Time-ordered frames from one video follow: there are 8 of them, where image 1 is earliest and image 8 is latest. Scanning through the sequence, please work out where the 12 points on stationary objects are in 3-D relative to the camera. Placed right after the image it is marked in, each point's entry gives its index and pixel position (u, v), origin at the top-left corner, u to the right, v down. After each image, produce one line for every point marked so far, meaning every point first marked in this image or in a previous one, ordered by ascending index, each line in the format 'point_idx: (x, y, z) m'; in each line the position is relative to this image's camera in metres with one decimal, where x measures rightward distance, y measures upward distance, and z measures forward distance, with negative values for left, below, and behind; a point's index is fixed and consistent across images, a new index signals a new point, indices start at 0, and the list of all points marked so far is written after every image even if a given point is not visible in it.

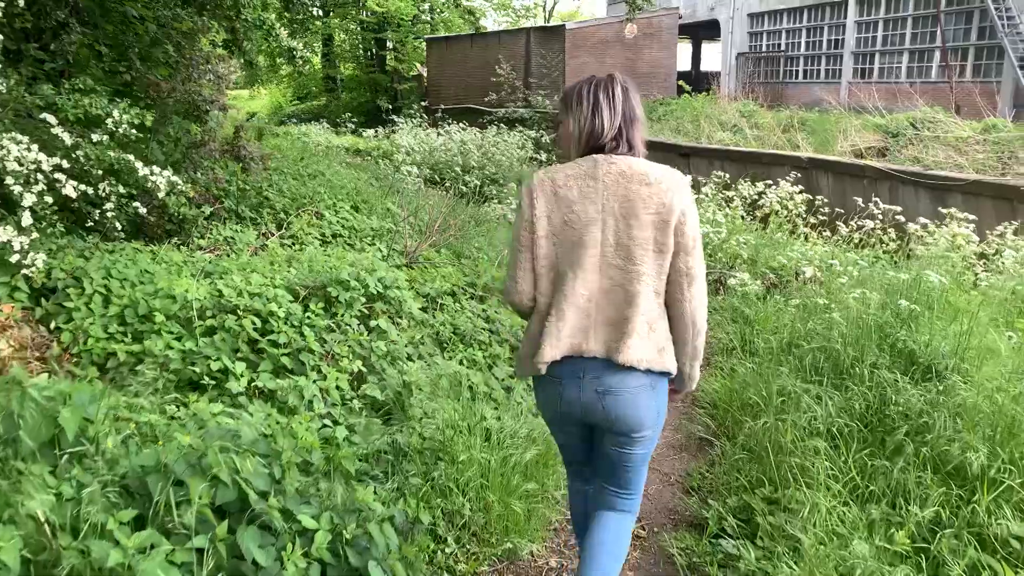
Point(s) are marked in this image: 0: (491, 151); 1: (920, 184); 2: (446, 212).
0: (-0.3, +2.1, +12.7) m
1: (+5.7, +1.5, +11.5) m
2: (-0.6, +0.7, +7.5) m
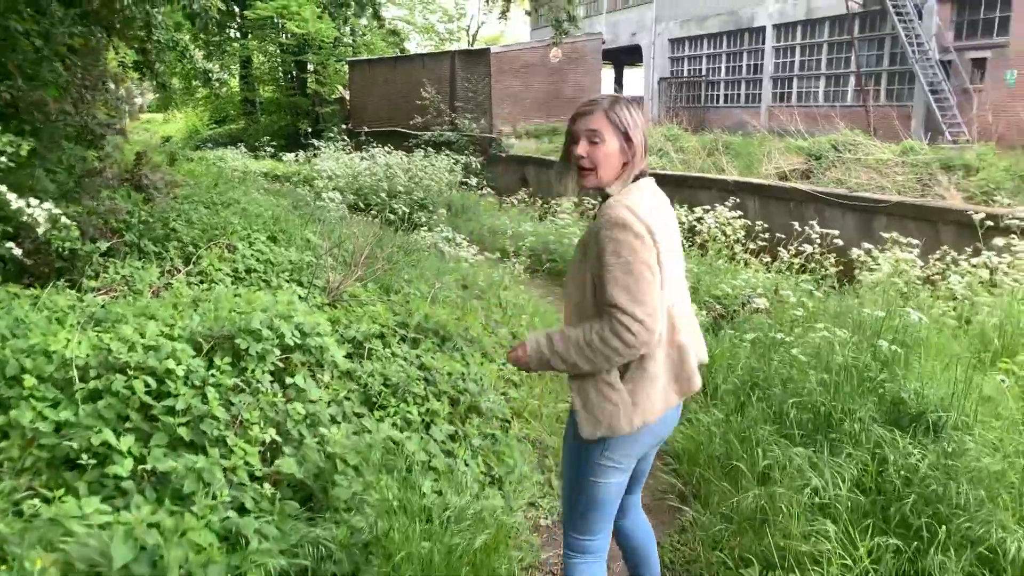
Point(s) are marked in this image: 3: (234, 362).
0: (-1.4, +1.6, +12.2) m
1: (+4.7, +1.1, +11.6) m
2: (-1.2, +0.3, +7.0) m
3: (-1.3, -0.4, +3.7) m
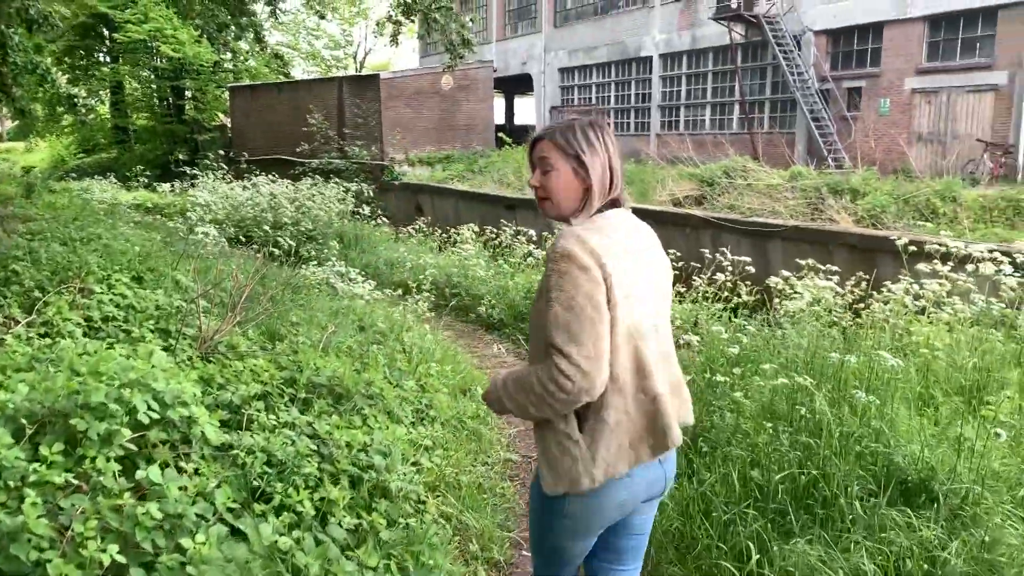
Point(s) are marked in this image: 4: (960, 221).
0: (-2.9, +1.1, +11.4) m
1: (+3.3, +0.8, +11.6) m
2: (-2.0, 0.0, +6.2) m
3: (-1.6, -0.6, +3.0) m
4: (+6.3, +1.0, +11.4) m
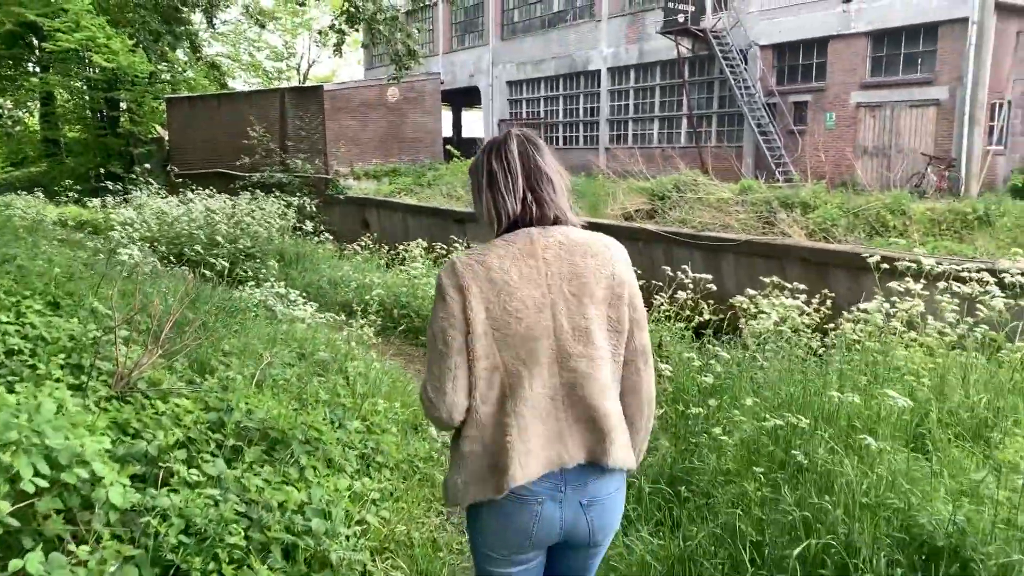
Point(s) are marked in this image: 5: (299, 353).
0: (-3.6, +0.8, +10.9) m
1: (+2.6, +0.6, +11.4) m
2: (-2.3, -0.2, +5.7) m
3: (-1.7, -0.7, +2.5) m
4: (+5.6, +0.8, +11.5) m
5: (-1.4, -0.4, +5.3) m
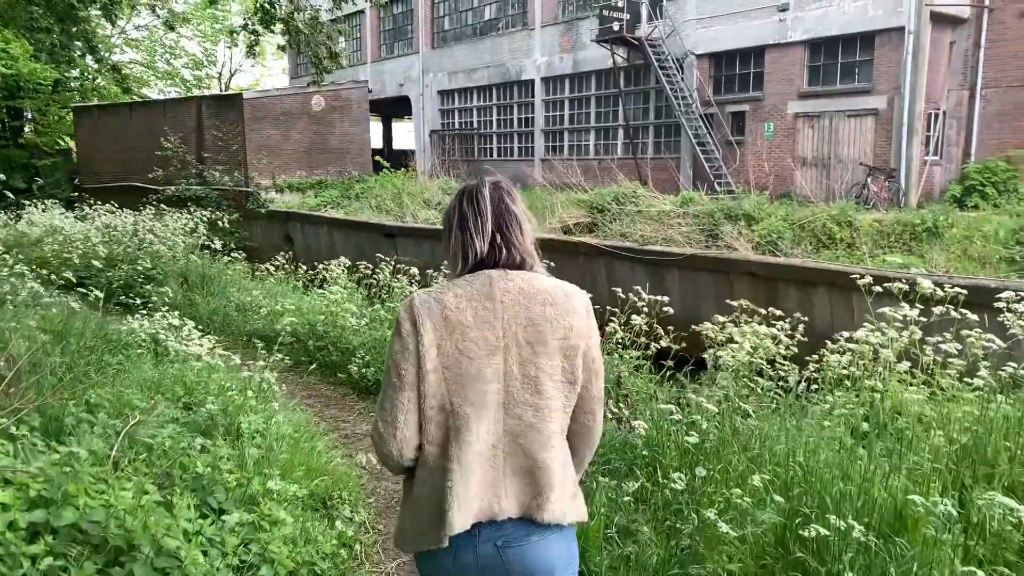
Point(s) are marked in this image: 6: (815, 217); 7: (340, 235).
0: (-4.4, +0.5, +9.8) m
1: (+1.7, +0.3, +10.8) m
2: (-2.7, -0.4, +4.7) m
3: (-1.9, -0.9, +1.5) m
4: (+4.7, +0.6, +11.1) m
5: (-1.7, -0.6, +4.3) m
6: (+4.5, +1.0, +12.0) m
7: (-3.1, +1.0, +14.5) m
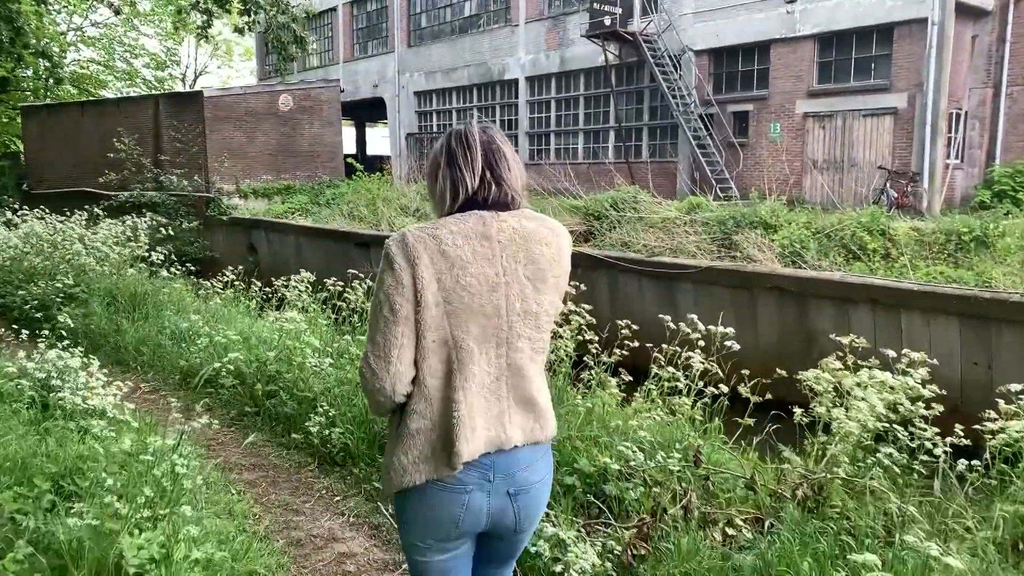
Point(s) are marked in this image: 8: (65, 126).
0: (-4.4, +0.3, +8.2) m
1: (+1.6, +0.1, +9.4) m
2: (-2.6, -0.5, +3.2) m
3: (-1.6, -1.0, 0.0) m
4: (+4.6, +0.4, +9.8) m
5: (-1.6, -0.8, +2.8) m
6: (+4.3, +0.8, +10.7) m
7: (-3.3, +0.7, +12.9) m
8: (-10.2, +3.7, +18.4) m
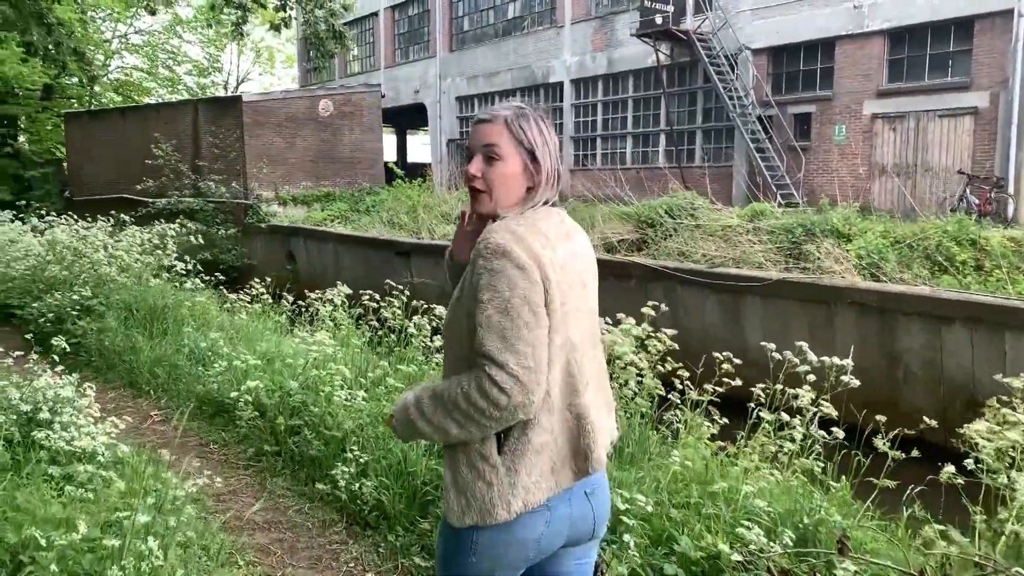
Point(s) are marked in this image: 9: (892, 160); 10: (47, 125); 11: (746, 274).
0: (-3.9, +0.2, +7.6) m
1: (+2.1, 0.0, +8.5) m
2: (-2.3, -0.6, +2.5) m
3: (-1.5, -1.0, -0.7) m
4: (+5.2, +0.2, +8.8) m
5: (-1.4, -0.8, +2.1) m
6: (+4.9, +0.6, +9.7) m
7: (-2.5, +0.6, +12.3) m
8: (-9.2, +3.5, +18.1) m
9: (+6.4, +2.2, +13.7) m
10: (-11.1, +3.9, +18.7) m
11: (+2.4, +0.1, +8.2) m
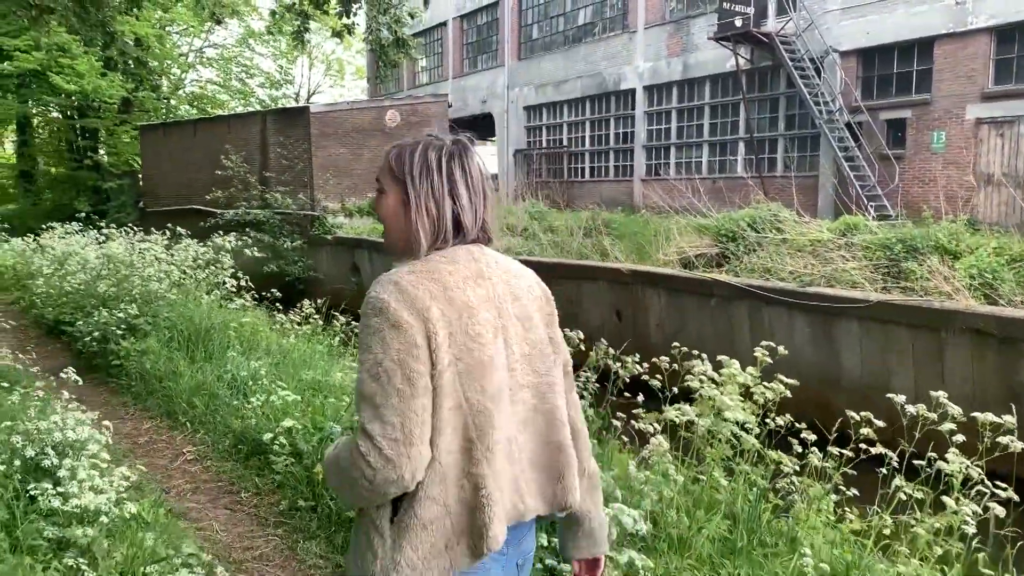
0: (-3.3, +0.1, +7.3) m
1: (+2.8, -0.2, +7.7) m
2: (-2.1, -0.7, +2.1) m
3: (-1.6, -1.1, -1.2) m
4: (+5.9, -0.1, +7.7) m
5: (-1.2, -0.9, +1.6) m
6: (+5.7, +0.4, +8.7) m
7: (-1.5, +0.3, +11.9) m
8: (-7.6, +3.3, +18.2) m
9: (+7.5, +1.9, +12.5) m
10: (-9.5, +3.6, +19.0) m
11: (+3.1, -0.1, +7.3) m
